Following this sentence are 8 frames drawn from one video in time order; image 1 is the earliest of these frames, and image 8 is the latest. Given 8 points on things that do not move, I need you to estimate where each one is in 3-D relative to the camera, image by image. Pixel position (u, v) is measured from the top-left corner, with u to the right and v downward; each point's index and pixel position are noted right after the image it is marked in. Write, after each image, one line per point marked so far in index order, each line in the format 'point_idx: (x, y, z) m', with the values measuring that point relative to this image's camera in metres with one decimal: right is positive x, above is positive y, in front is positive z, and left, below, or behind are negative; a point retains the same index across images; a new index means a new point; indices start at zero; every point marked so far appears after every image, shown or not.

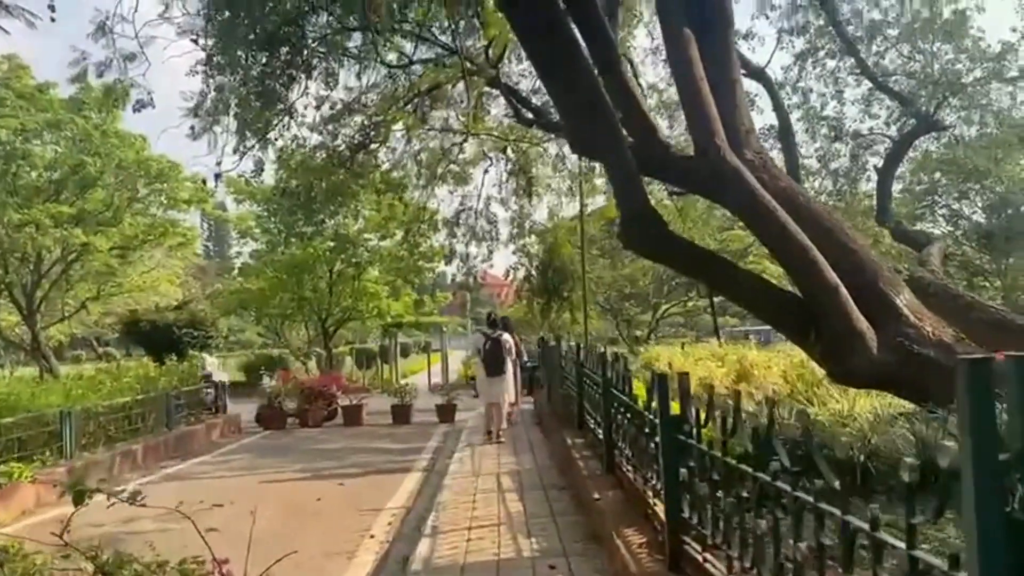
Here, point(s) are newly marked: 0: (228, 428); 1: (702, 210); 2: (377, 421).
0: (-4.7, -2.4, +14.9) m
1: (+4.2, +1.7, +19.7) m
2: (-2.4, -2.4, +15.9) m
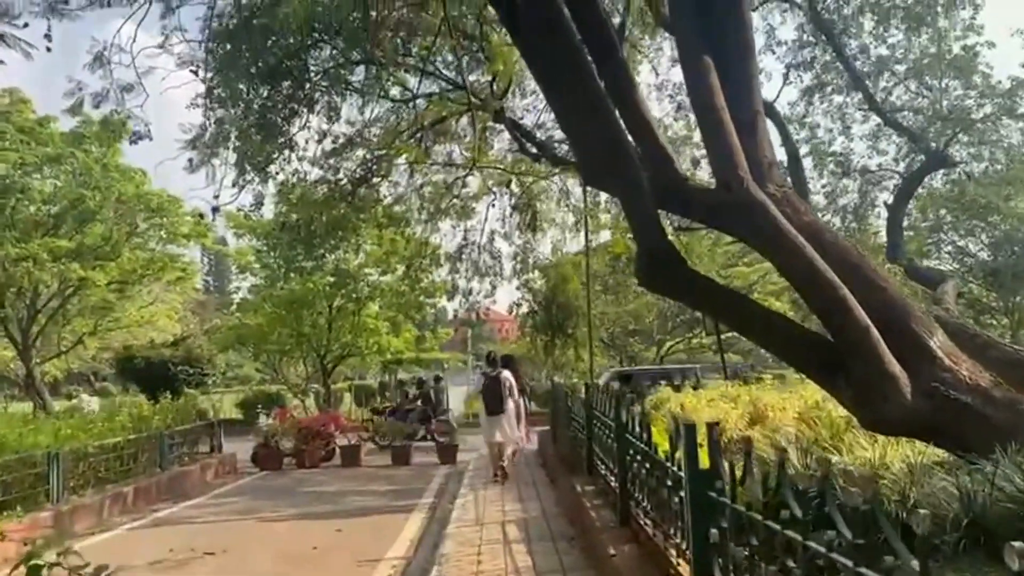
0: (-4.7, -2.9, +14.5) m
1: (+4.3, +0.9, +19.4) m
2: (-2.4, -3.0, +15.5) m
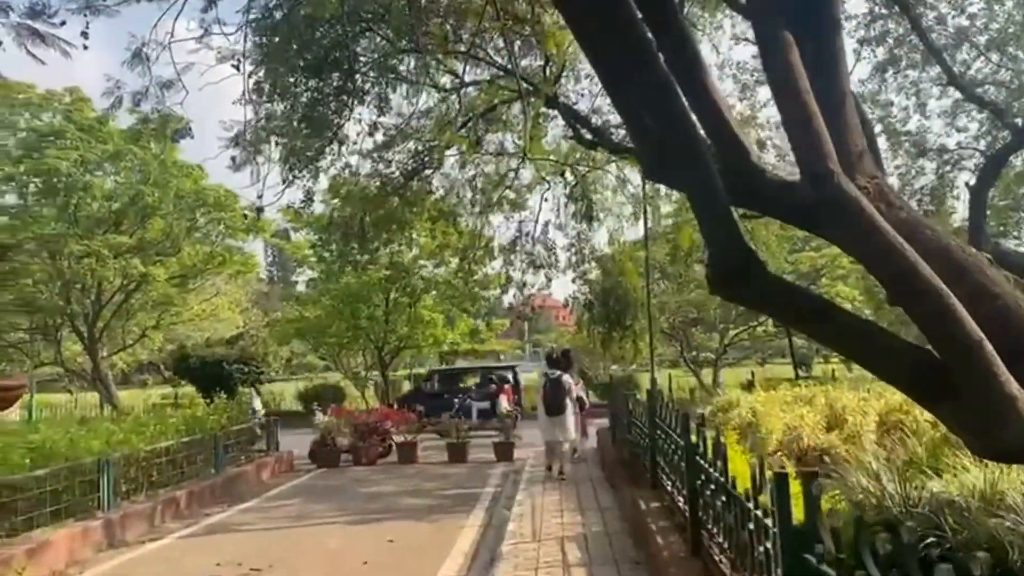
0: (-3.7, -2.9, +14.3) m
1: (+5.5, +1.2, +18.6) m
2: (-1.3, -2.9, +15.1) m
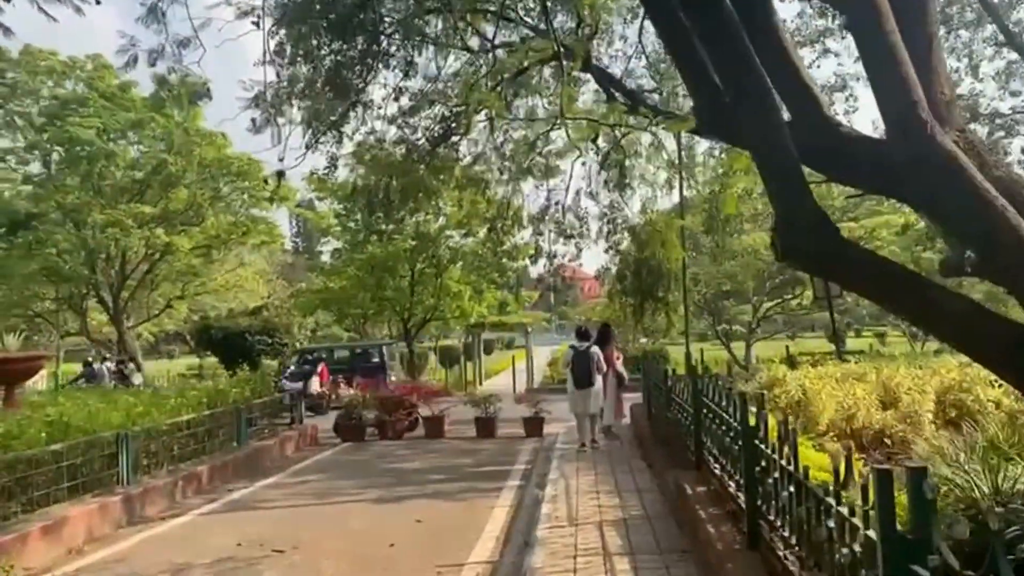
0: (-3.3, -2.4, +14.0) m
1: (+6.1, +1.7, +18.0) m
2: (-0.9, -2.4, +14.8) m
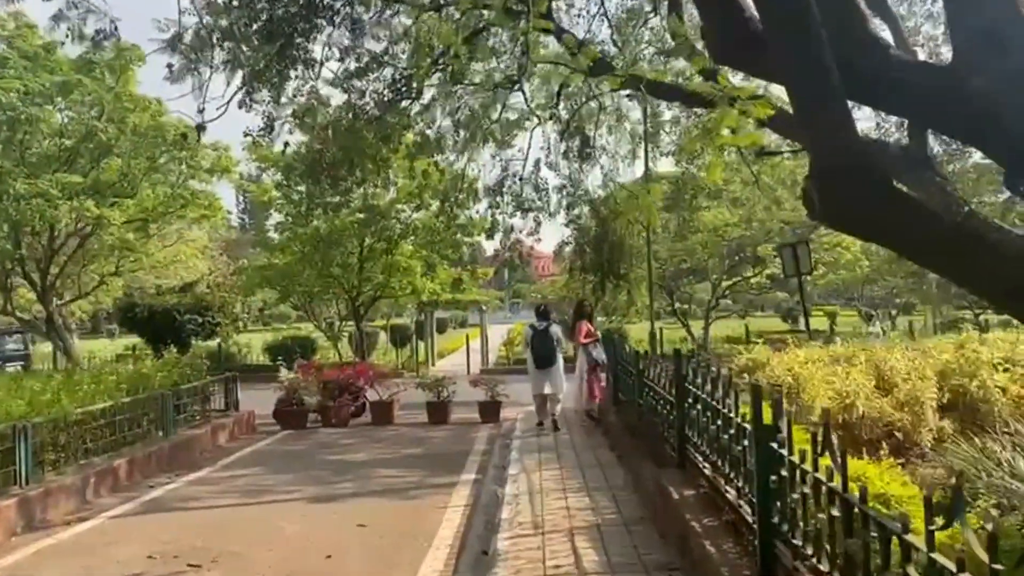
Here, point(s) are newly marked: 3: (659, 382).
0: (-4.0, -2.1, +12.9) m
1: (+5.2, +2.2, +17.3) m
2: (-1.6, -2.0, +13.8) m
3: (+1.2, -0.8, +7.3) m
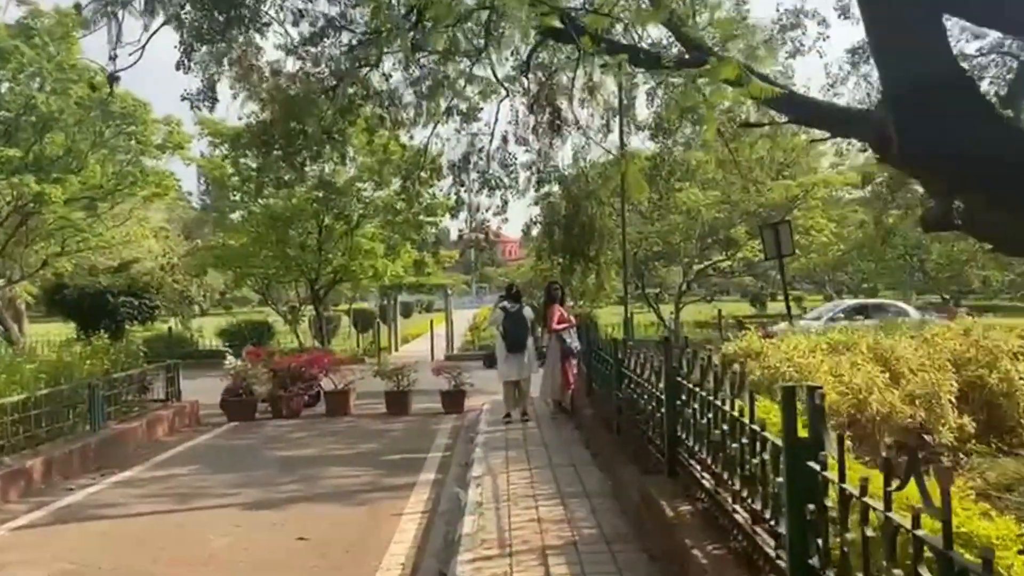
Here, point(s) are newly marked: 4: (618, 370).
0: (-4.4, -1.8, +11.9) m
1: (+4.6, +2.5, +16.5) m
2: (-2.1, -1.8, +12.9) m
3: (+0.9, -0.6, +6.4) m
4: (+0.9, -0.7, +7.4) m
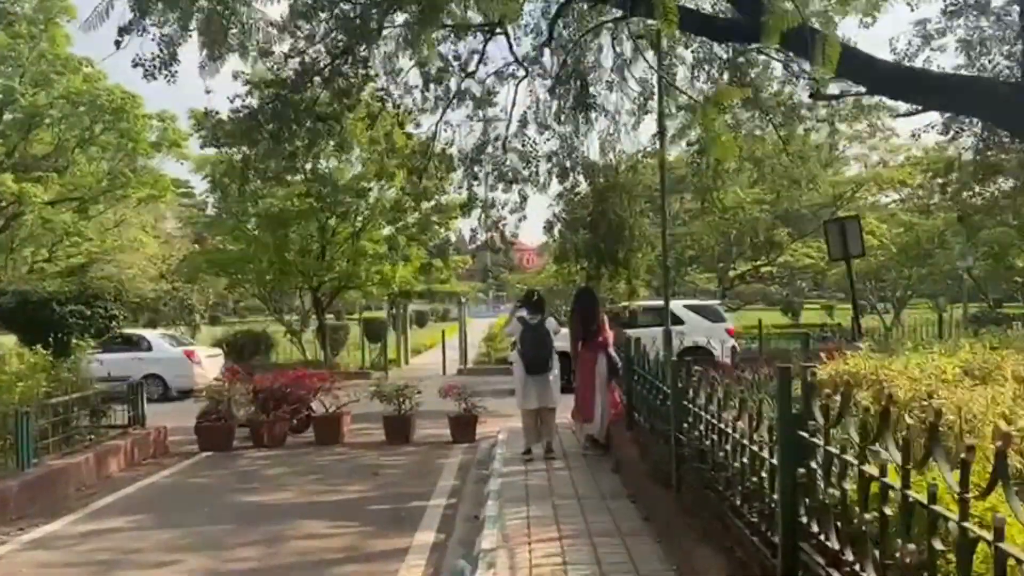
0: (-4.2, -1.9, +10.2) m
1: (+4.9, +2.4, +14.6) m
2: (-1.8, -1.9, +11.1) m
3: (+1.1, -0.6, +4.6) m
4: (+1.1, -0.7, +5.5) m
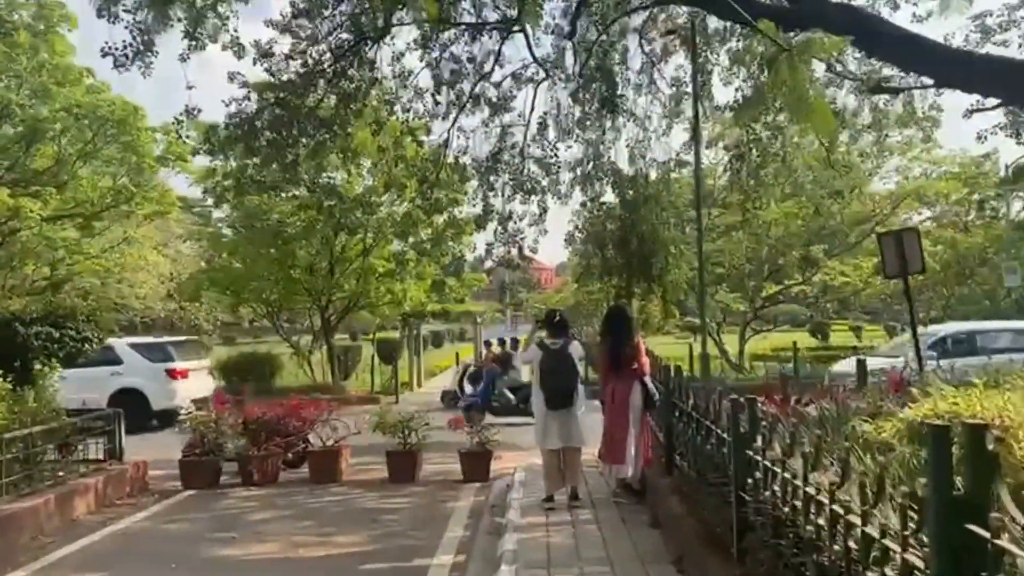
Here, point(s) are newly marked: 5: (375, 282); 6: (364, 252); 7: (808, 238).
0: (-4.0, -2.1, +9.1) m
1: (+5.2, +2.1, +13.4) m
2: (-1.6, -2.1, +10.0) m
3: (+1.2, -0.7, +3.4) m
4: (+1.1, -0.8, +4.4) m
5: (-2.9, +0.2, +18.4) m
6: (-3.0, +0.7, +17.8) m
7: (+5.9, +1.0, +17.6) m
